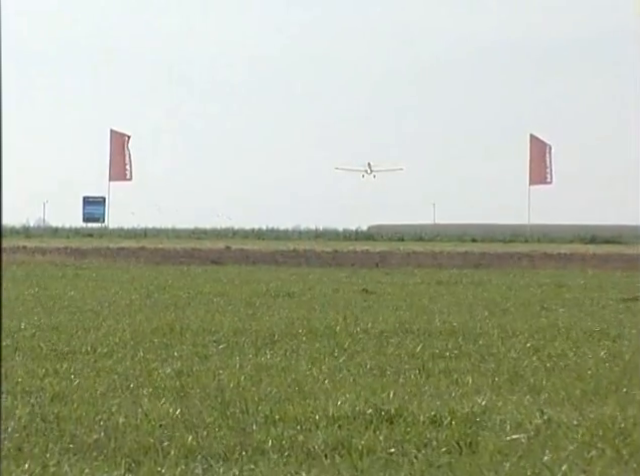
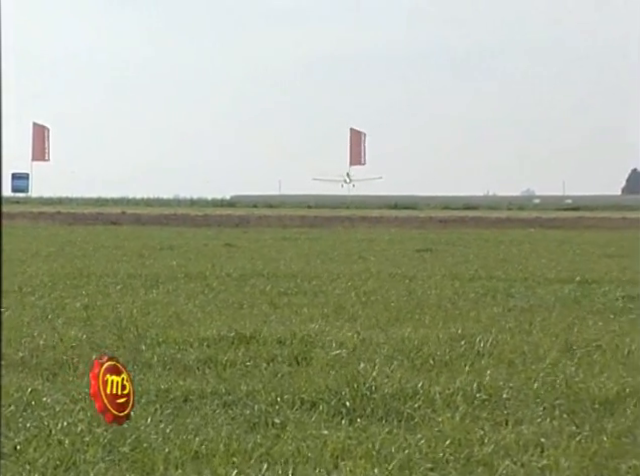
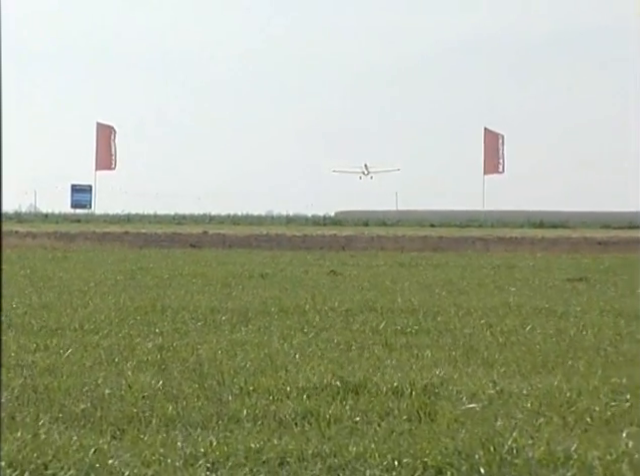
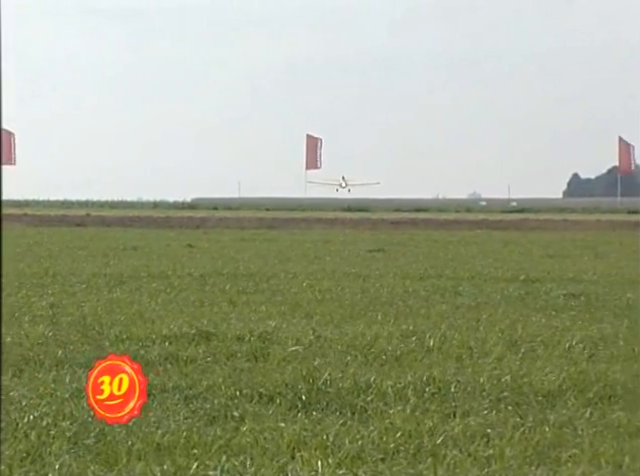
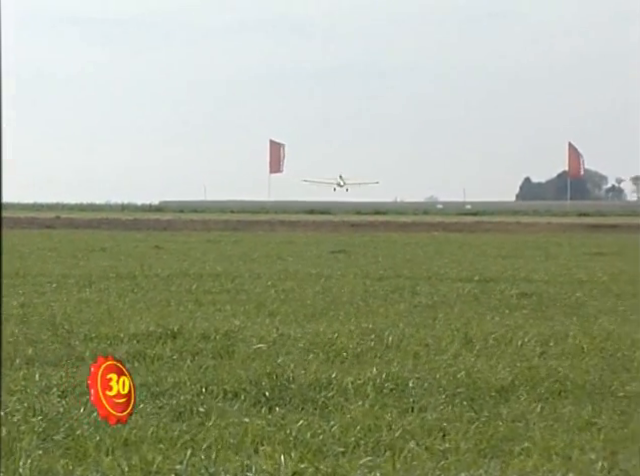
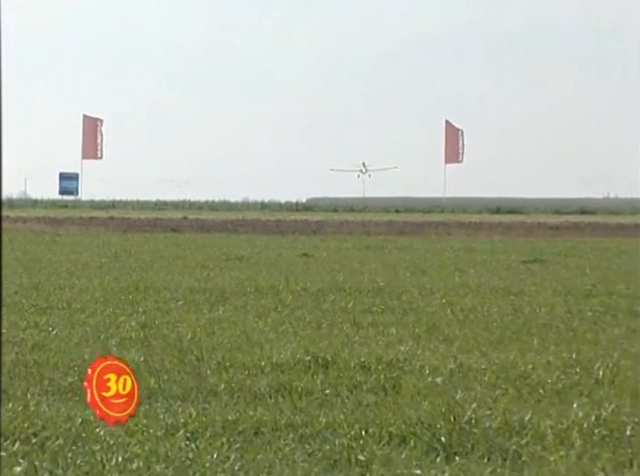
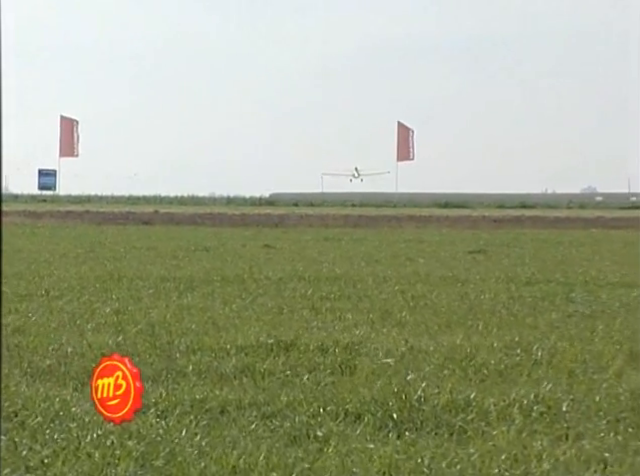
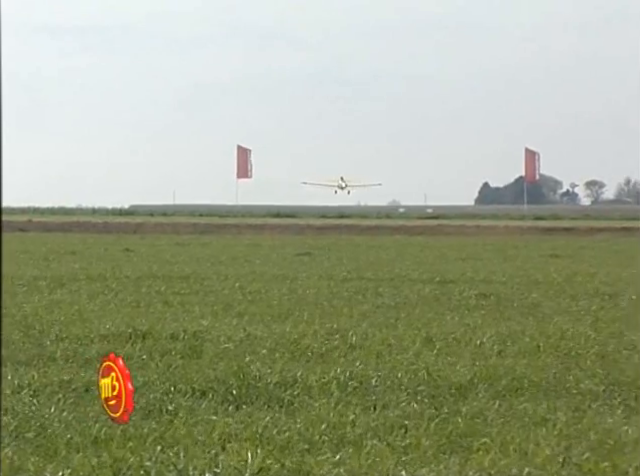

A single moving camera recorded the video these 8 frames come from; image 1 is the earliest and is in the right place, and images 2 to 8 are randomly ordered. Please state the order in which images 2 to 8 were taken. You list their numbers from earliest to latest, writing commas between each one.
3, 6, 7, 2, 4, 5, 8
